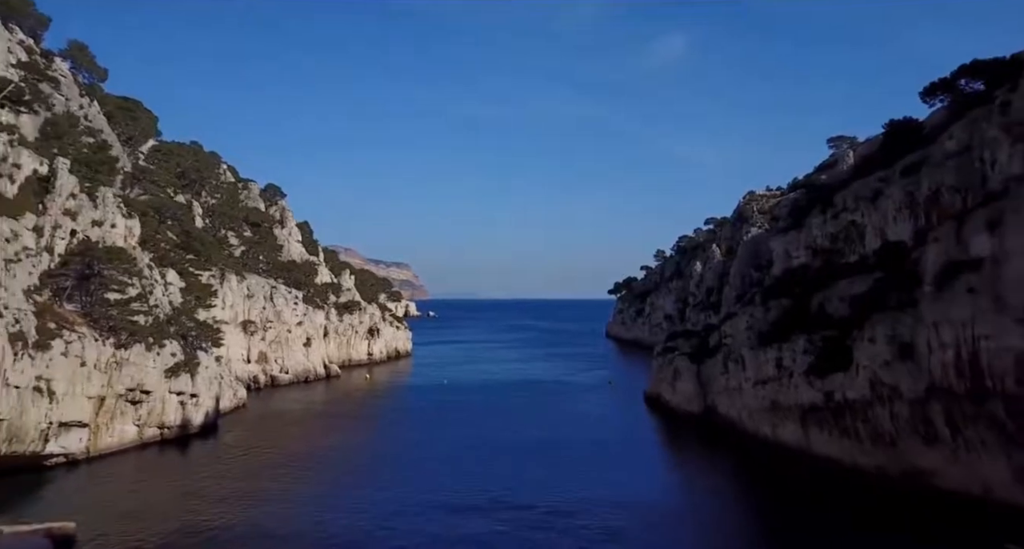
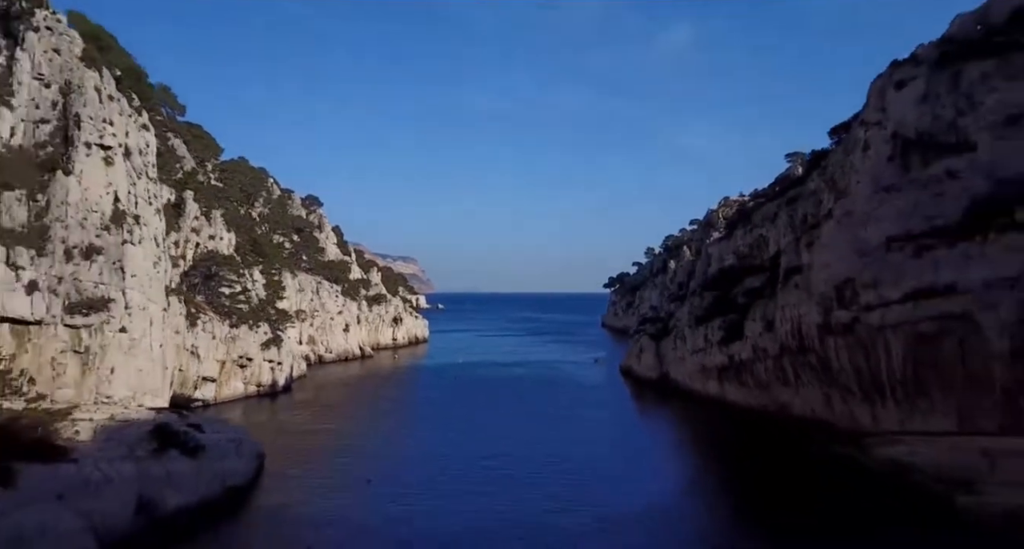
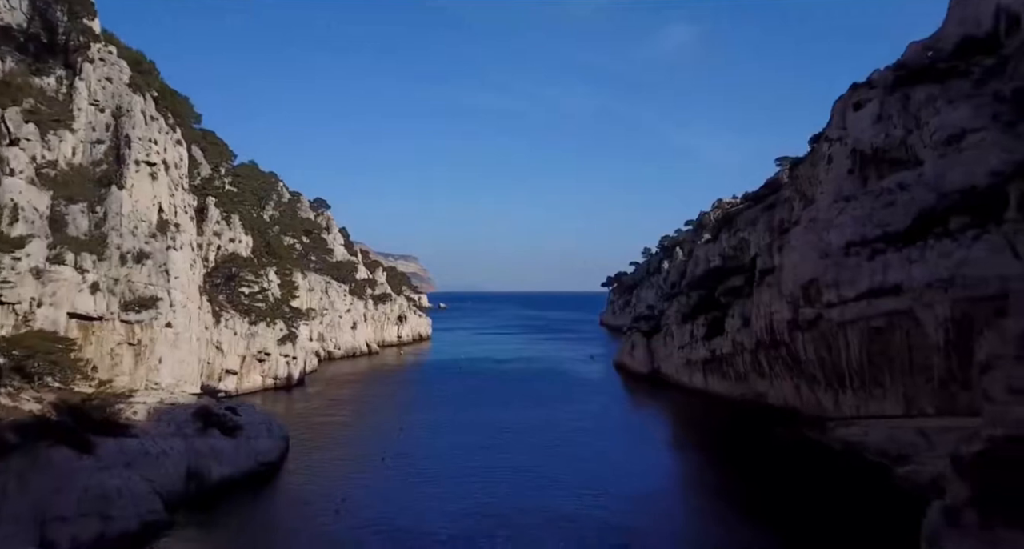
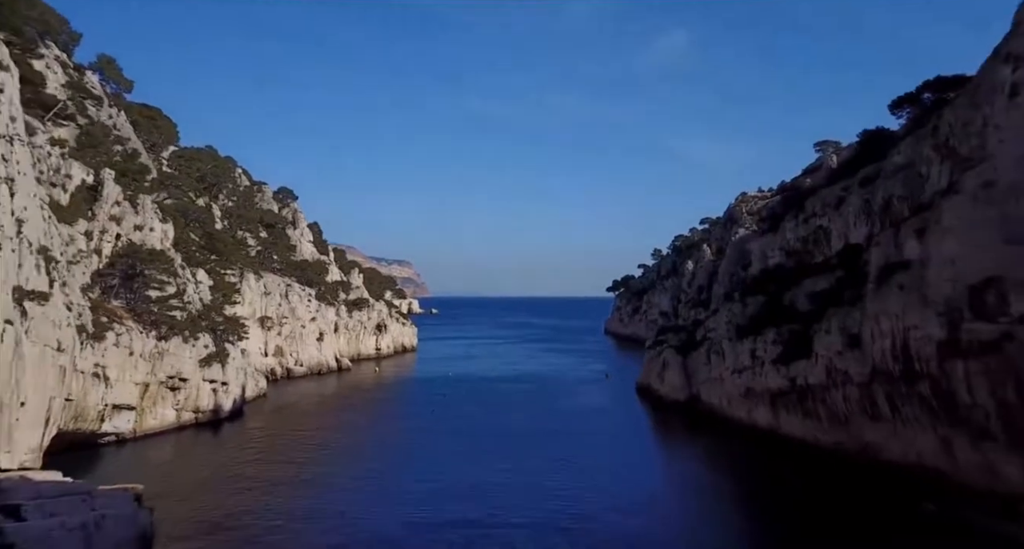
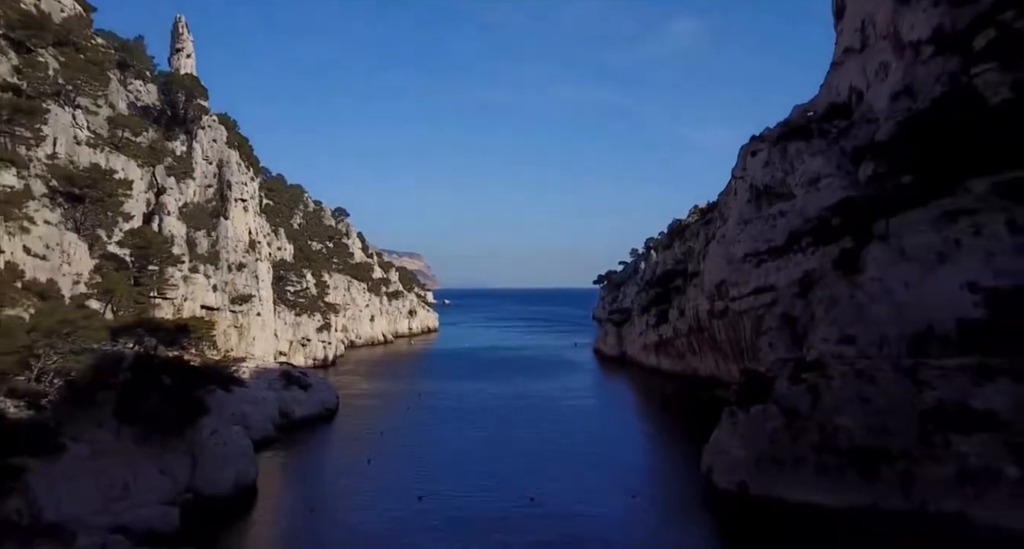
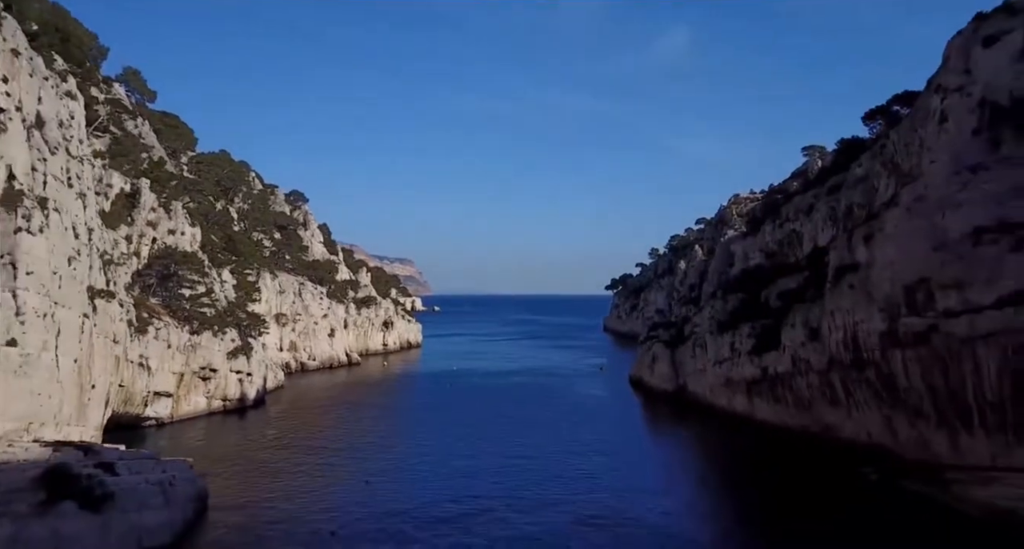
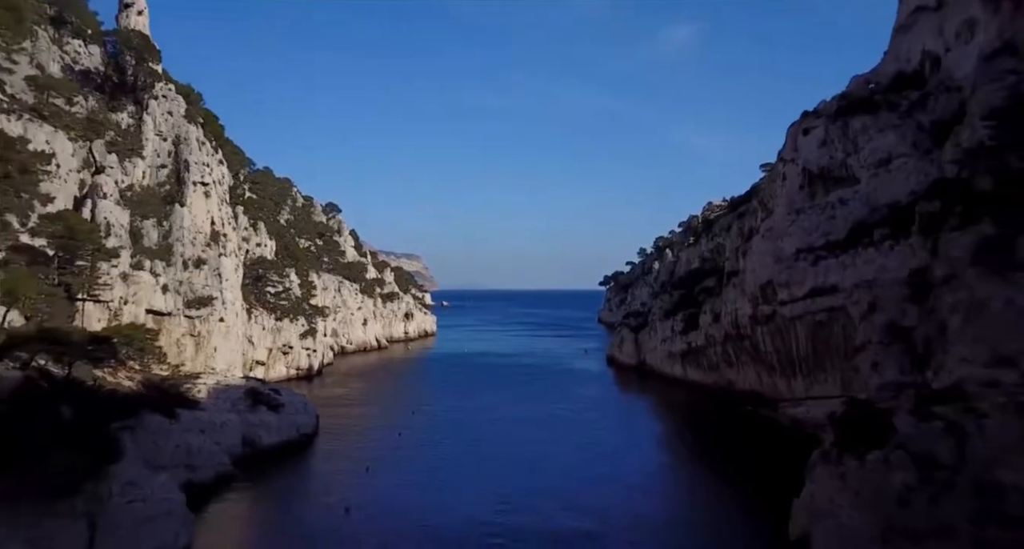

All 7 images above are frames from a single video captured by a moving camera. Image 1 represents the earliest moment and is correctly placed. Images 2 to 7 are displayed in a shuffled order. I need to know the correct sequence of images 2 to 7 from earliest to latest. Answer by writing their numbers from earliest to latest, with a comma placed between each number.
4, 6, 2, 3, 7, 5
